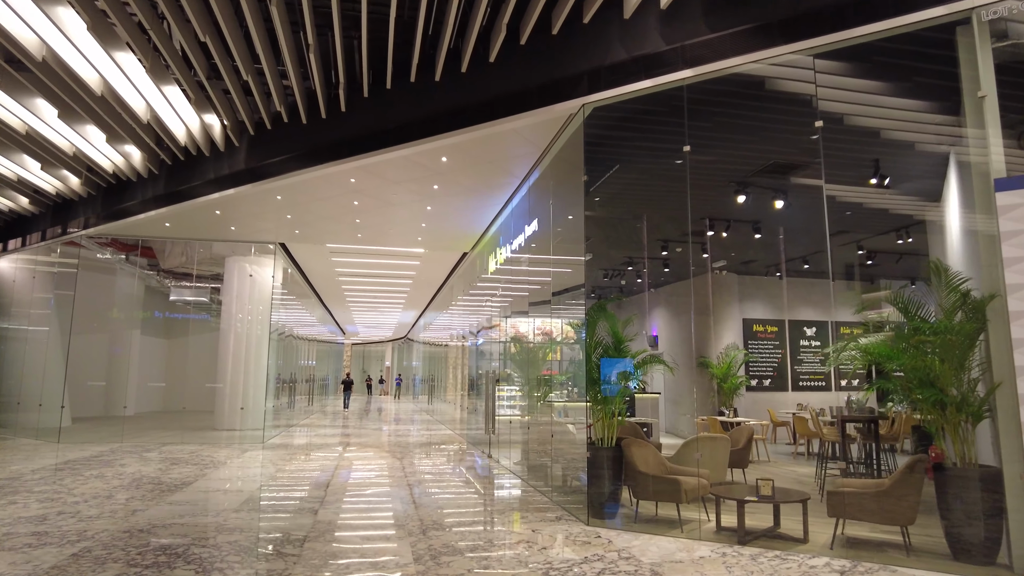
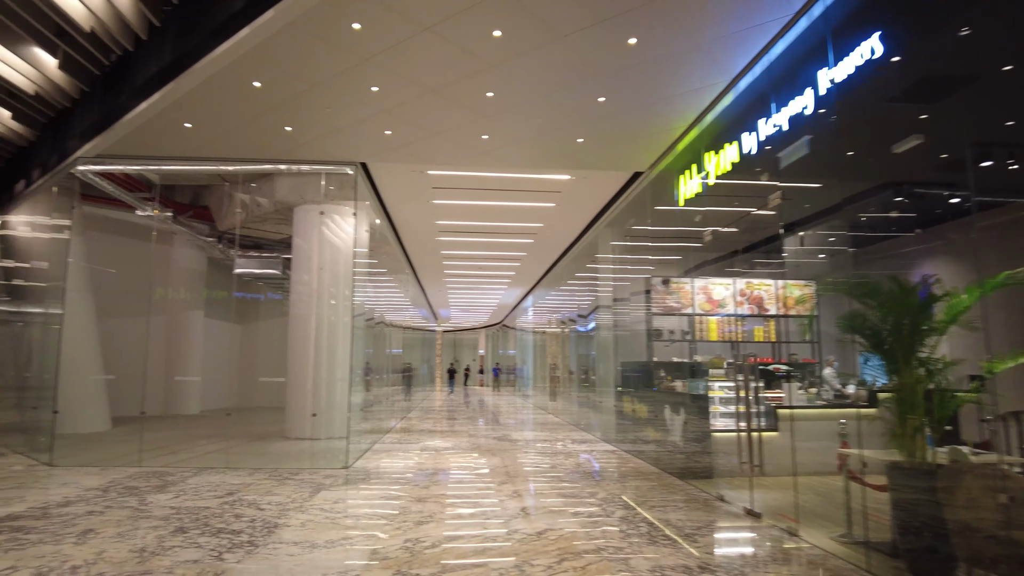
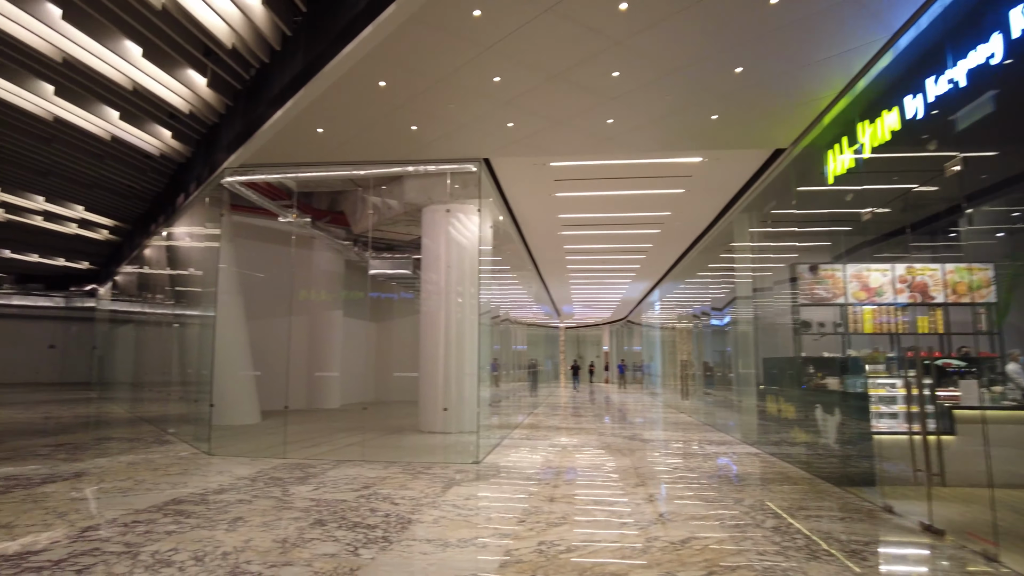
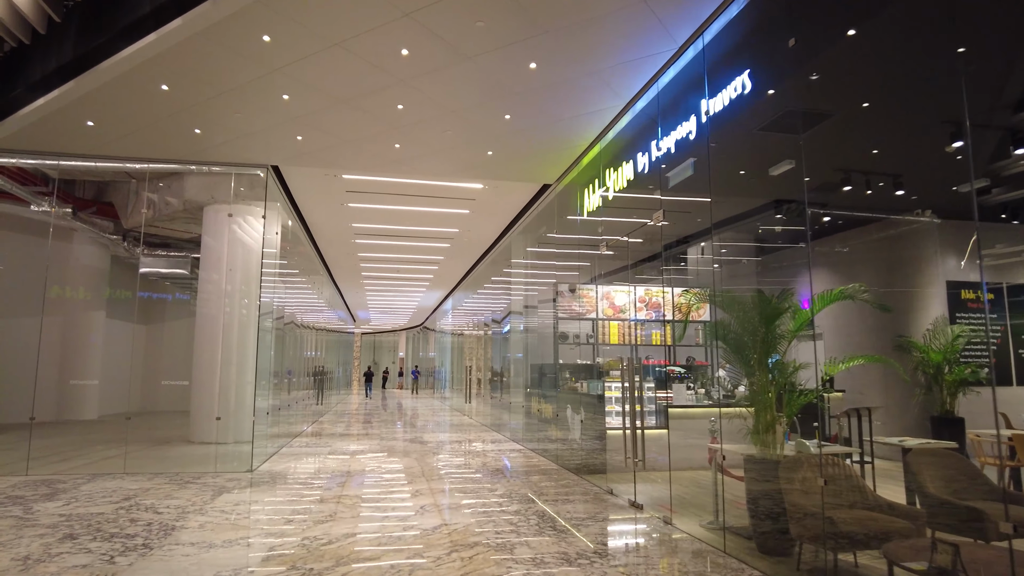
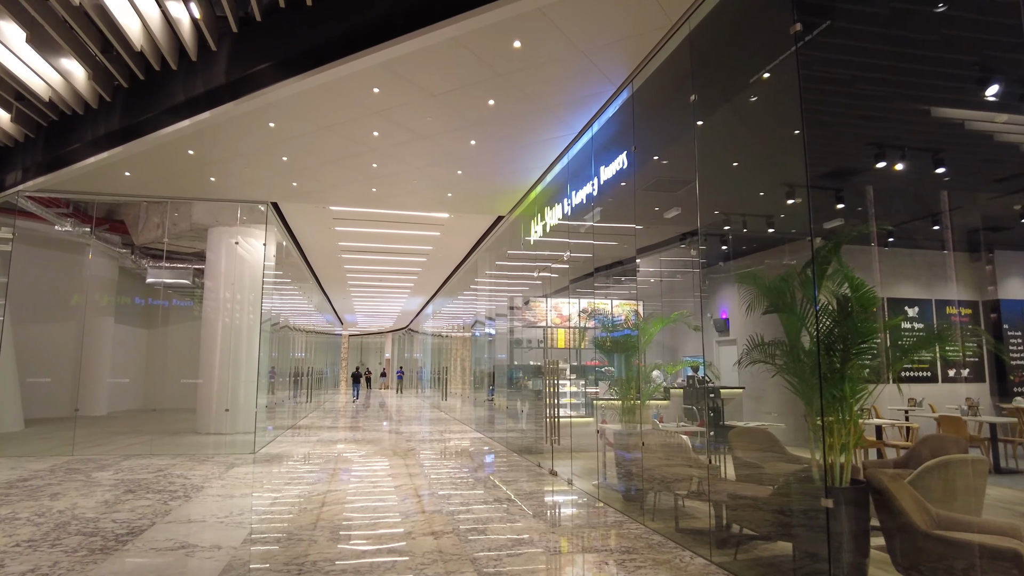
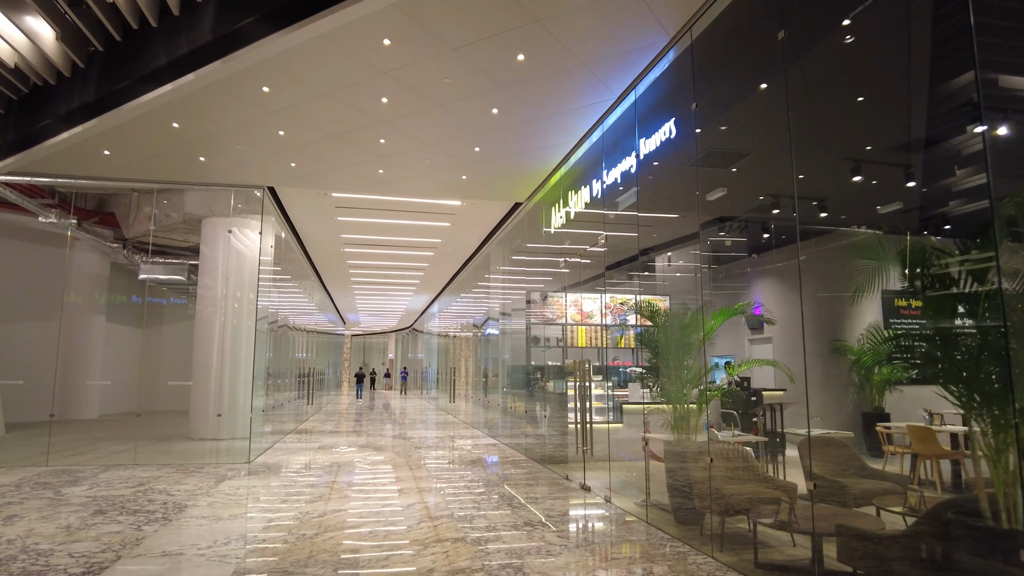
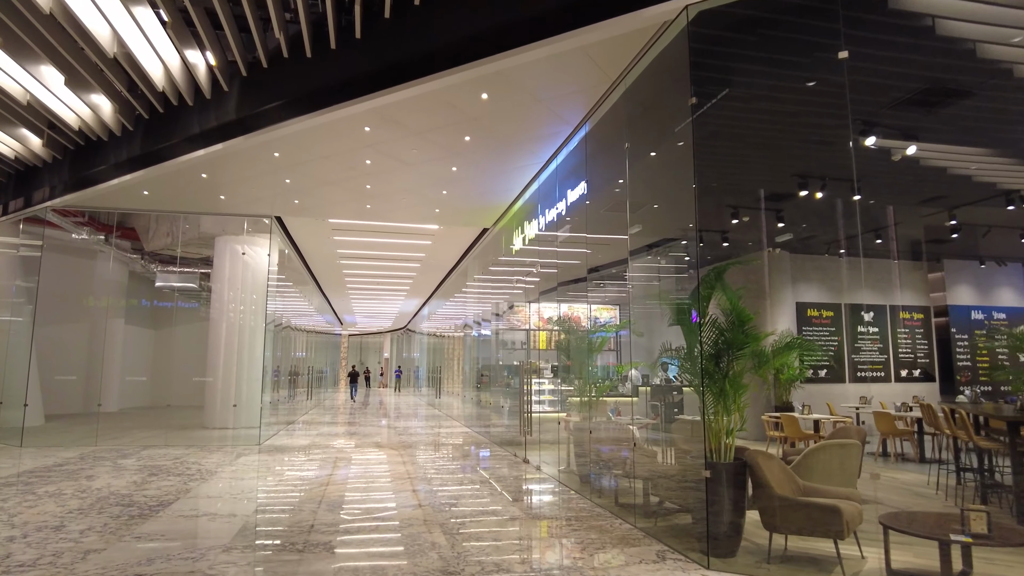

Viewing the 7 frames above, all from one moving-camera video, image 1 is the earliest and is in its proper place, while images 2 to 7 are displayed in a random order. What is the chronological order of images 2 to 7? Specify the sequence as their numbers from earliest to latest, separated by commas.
7, 5, 6, 4, 2, 3
